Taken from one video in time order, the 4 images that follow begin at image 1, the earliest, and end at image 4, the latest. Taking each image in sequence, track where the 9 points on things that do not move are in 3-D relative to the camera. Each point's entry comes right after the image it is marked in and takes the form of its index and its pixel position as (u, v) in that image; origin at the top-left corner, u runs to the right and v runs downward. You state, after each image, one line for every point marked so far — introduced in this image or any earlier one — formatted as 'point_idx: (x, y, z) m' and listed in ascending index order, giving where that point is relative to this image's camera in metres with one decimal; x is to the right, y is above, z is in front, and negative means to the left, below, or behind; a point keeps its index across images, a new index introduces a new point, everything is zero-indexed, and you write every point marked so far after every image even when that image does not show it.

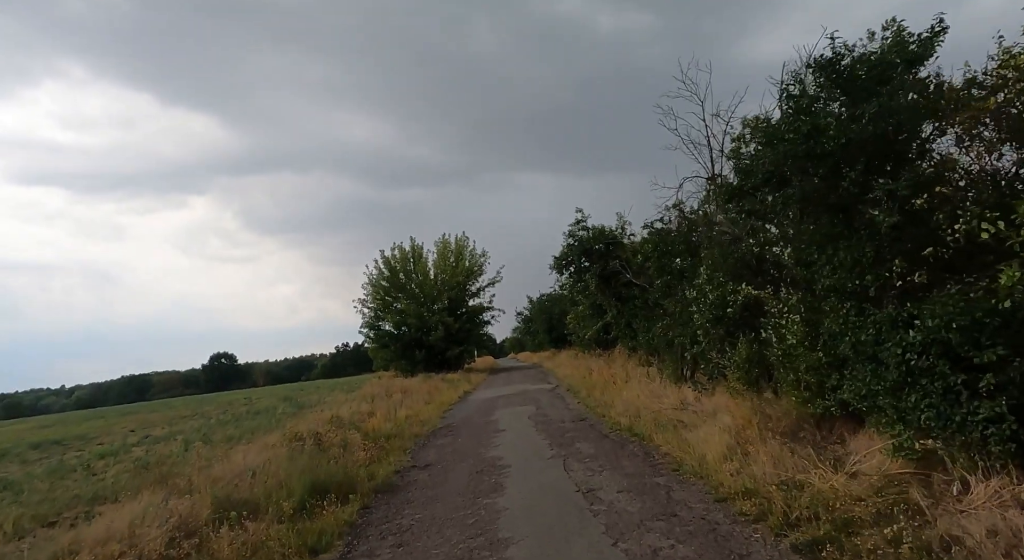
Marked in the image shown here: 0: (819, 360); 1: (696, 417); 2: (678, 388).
0: (+3.3, -0.9, +7.0) m
1: (+2.8, -2.1, +10.0) m
2: (+3.2, -2.1, +12.7) m
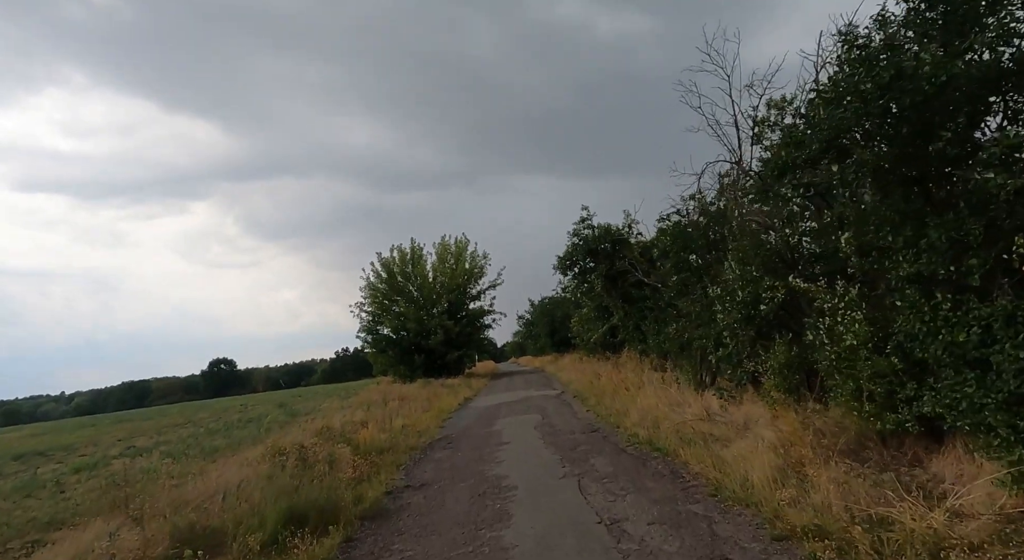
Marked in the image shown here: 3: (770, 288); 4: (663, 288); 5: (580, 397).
0: (+3.4, -0.8, +5.8) m
1: (+2.9, -2.0, +8.8) m
2: (+3.3, -2.1, +11.5) m
3: (+3.5, -0.1, +8.8) m
4: (+4.3, -0.2, +18.2) m
5: (+1.9, -3.4, +18.5) m
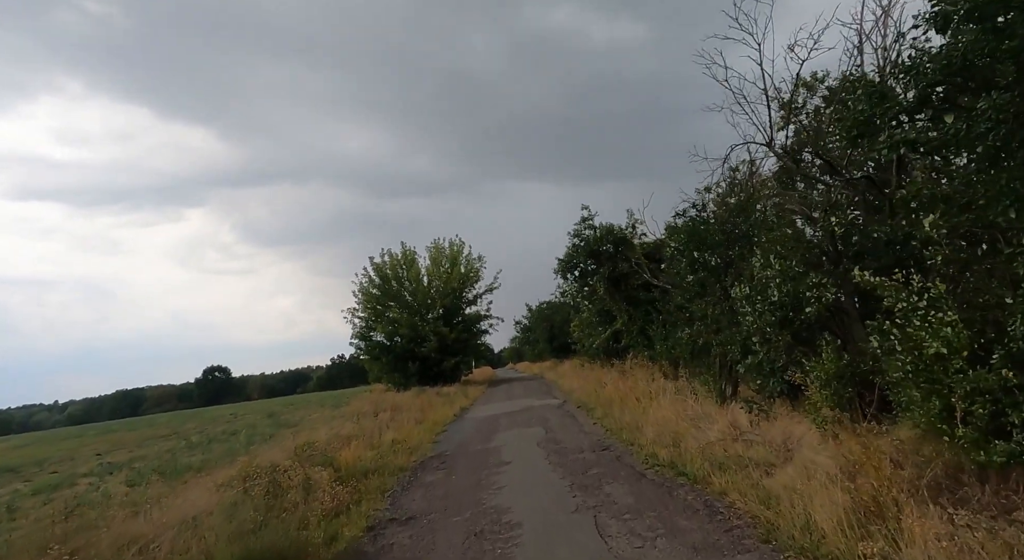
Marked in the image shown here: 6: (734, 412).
0: (+3.4, -0.7, +4.5) m
1: (+2.9, -2.0, +7.5) m
2: (+3.3, -2.1, +10.3) m
3: (+3.6, -0.1, +7.6) m
4: (+4.2, -0.3, +17.0) m
5: (+1.9, -3.4, +17.3) m
6: (+3.4, -2.0, +9.8) m
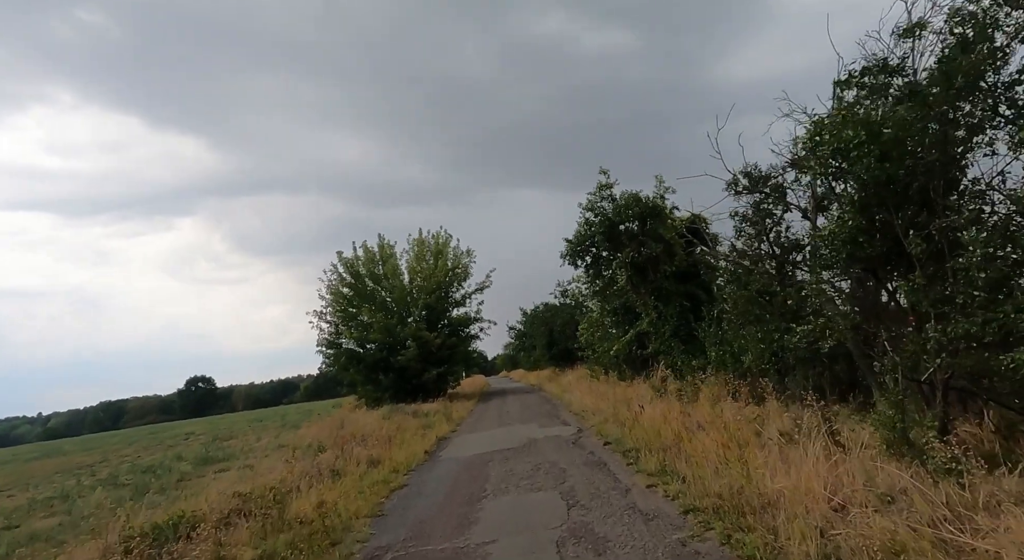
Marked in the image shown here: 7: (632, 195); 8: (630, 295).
0: (+3.4, -0.1, -1.2) m
1: (+2.9, -1.4, +1.7) m
2: (+3.3, -1.5, +4.5) m
3: (+3.5, +0.5, +1.8) m
4: (+4.1, +0.2, +11.2) m
5: (+1.8, -2.9, +11.4) m
6: (+3.4, -1.4, +4.0) m
7: (+3.3, +2.4, +17.9) m
8: (+3.4, -0.4, +18.5) m
